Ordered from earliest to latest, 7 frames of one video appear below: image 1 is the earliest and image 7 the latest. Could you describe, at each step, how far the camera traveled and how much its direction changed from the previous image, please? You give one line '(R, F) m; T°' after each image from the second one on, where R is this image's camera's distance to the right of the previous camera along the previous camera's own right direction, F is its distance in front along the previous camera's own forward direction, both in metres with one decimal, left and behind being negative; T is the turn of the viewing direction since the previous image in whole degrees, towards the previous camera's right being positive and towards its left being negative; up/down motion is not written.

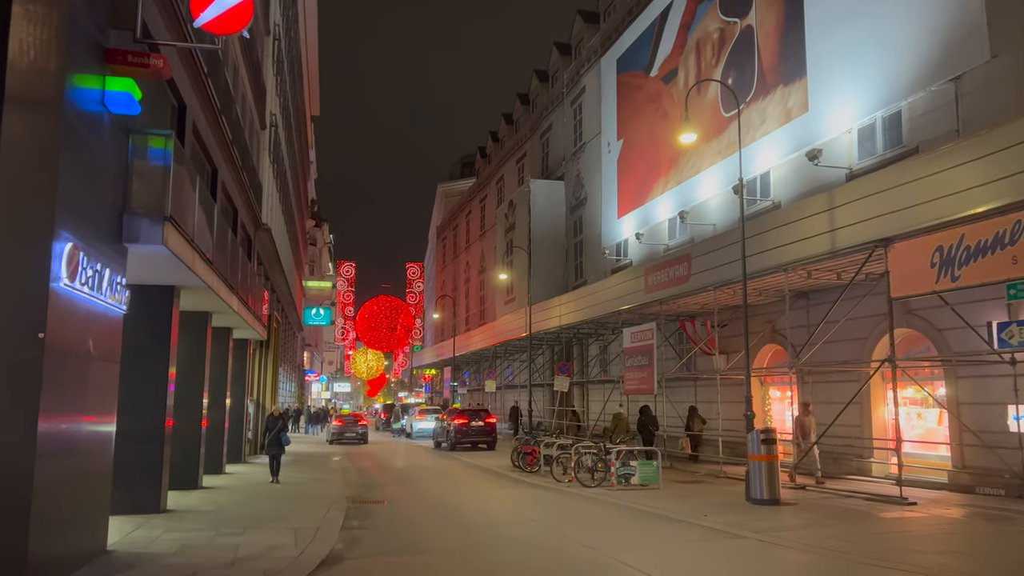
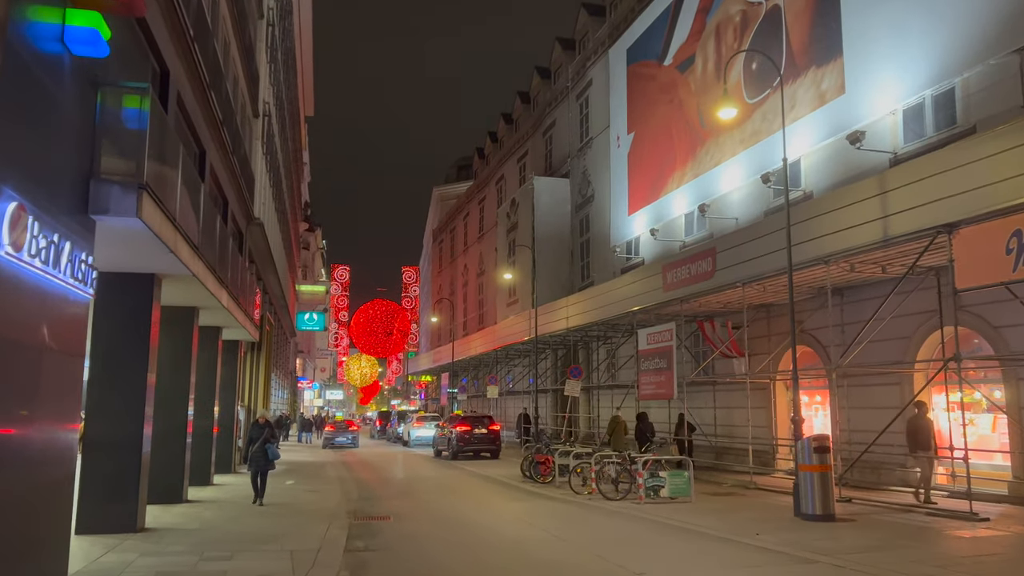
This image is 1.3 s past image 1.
(-0.5, +1.4) m; +1°
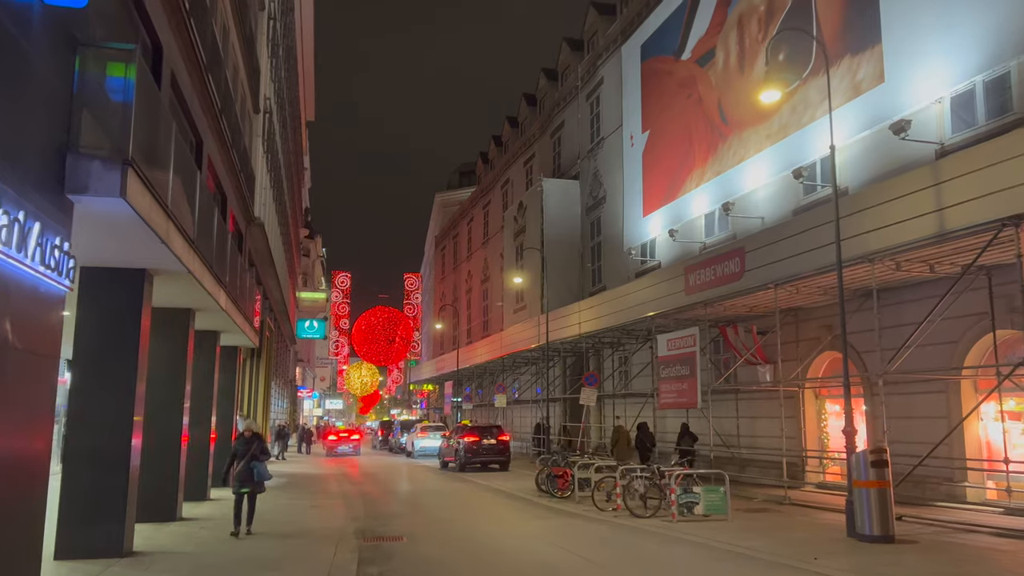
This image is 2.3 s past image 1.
(-0.4, +1.0) m; 0°
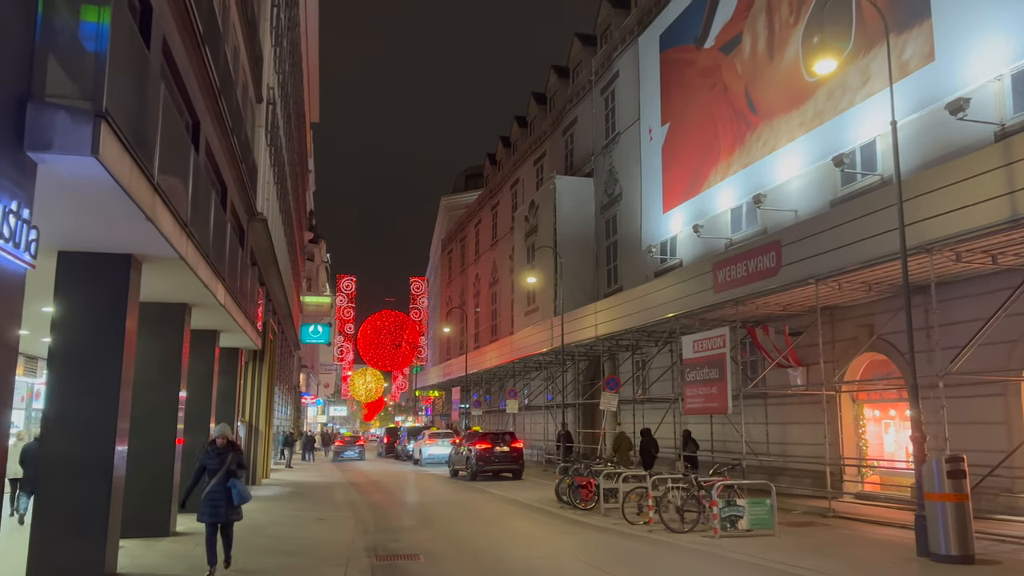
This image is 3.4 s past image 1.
(-0.3, +1.1) m; 0°
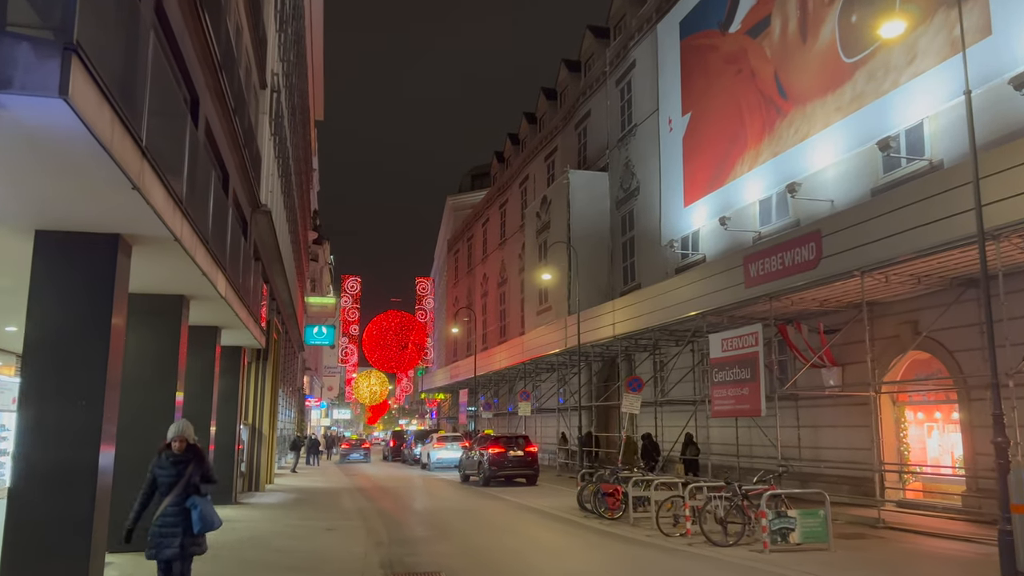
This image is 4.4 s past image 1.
(-0.4, +1.0) m; 0°
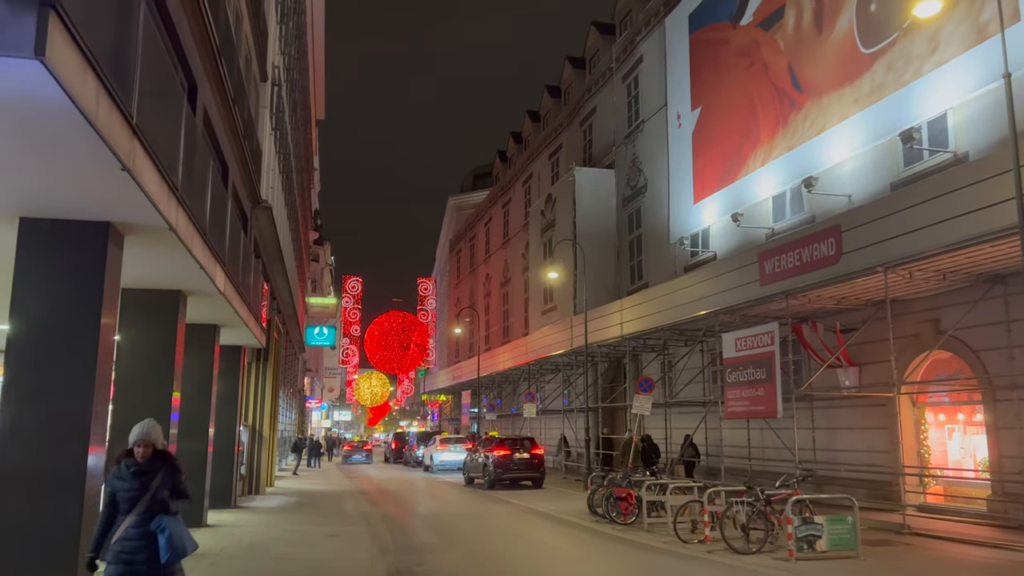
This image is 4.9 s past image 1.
(-0.2, +0.5) m; 0°
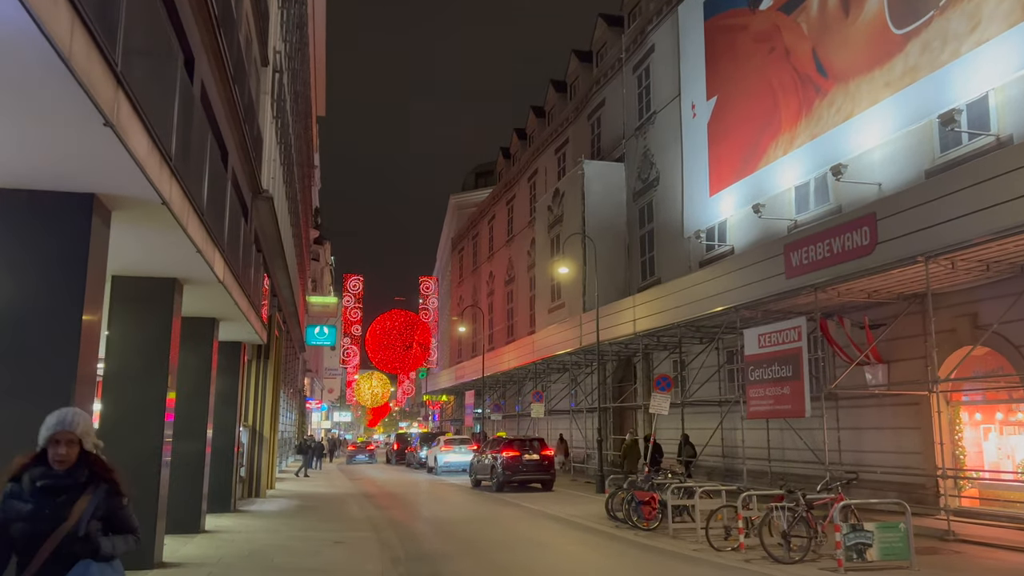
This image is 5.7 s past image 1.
(-0.3, +0.8) m; 0°
